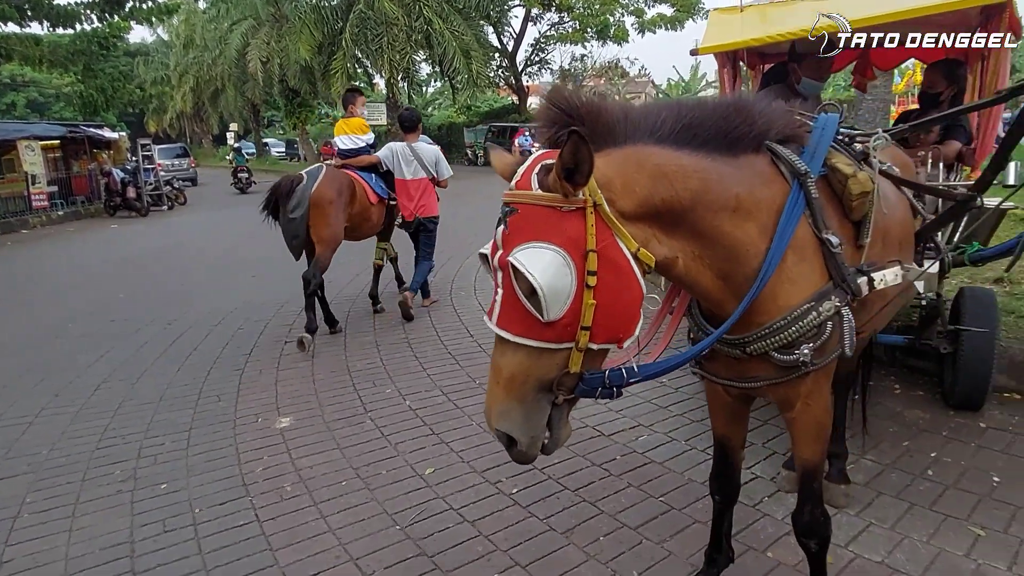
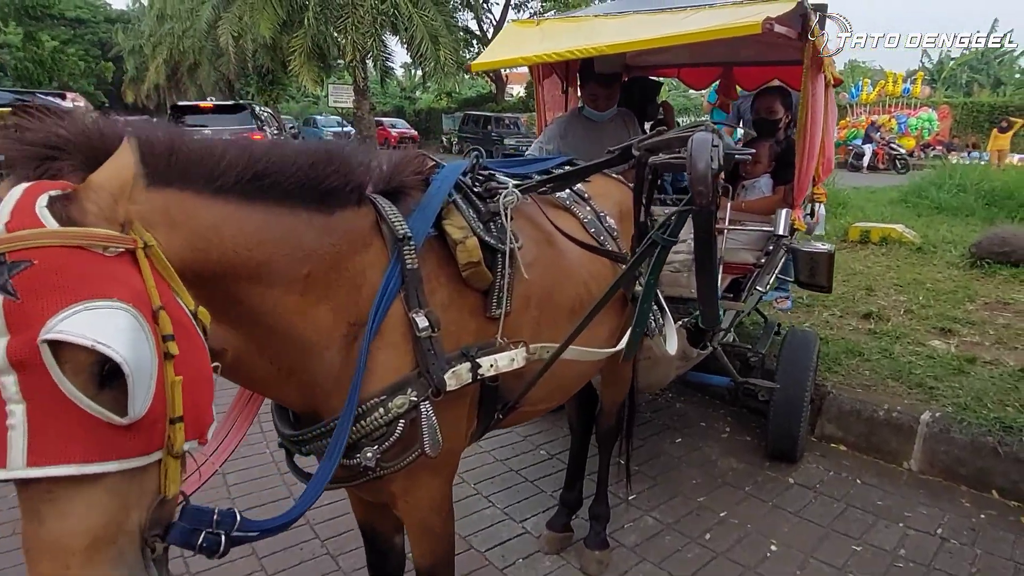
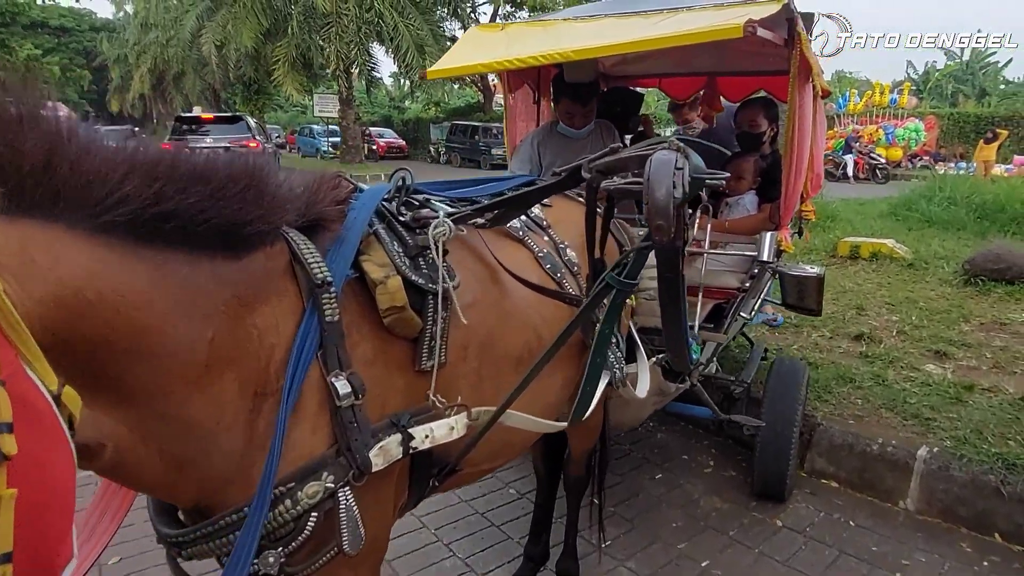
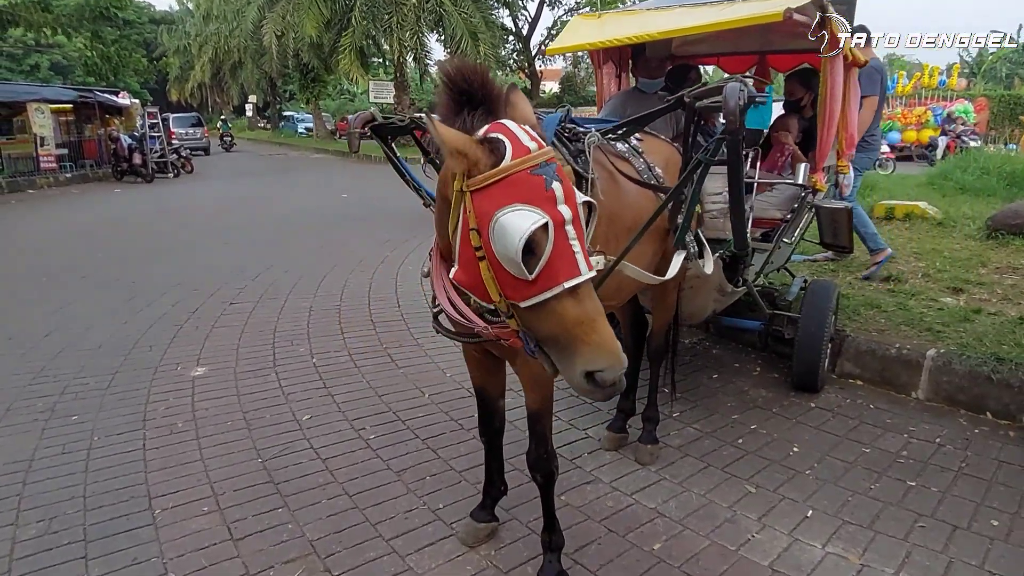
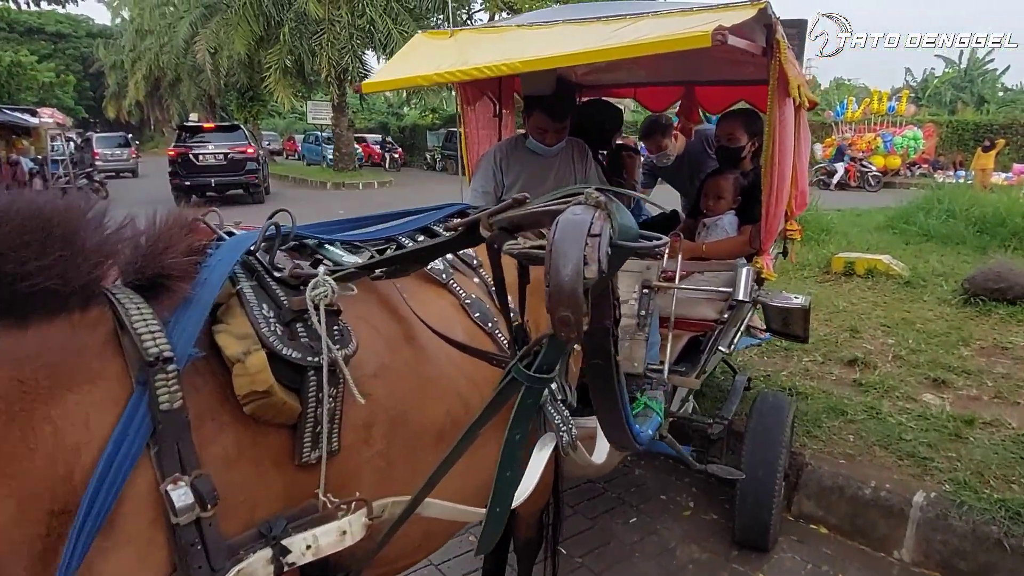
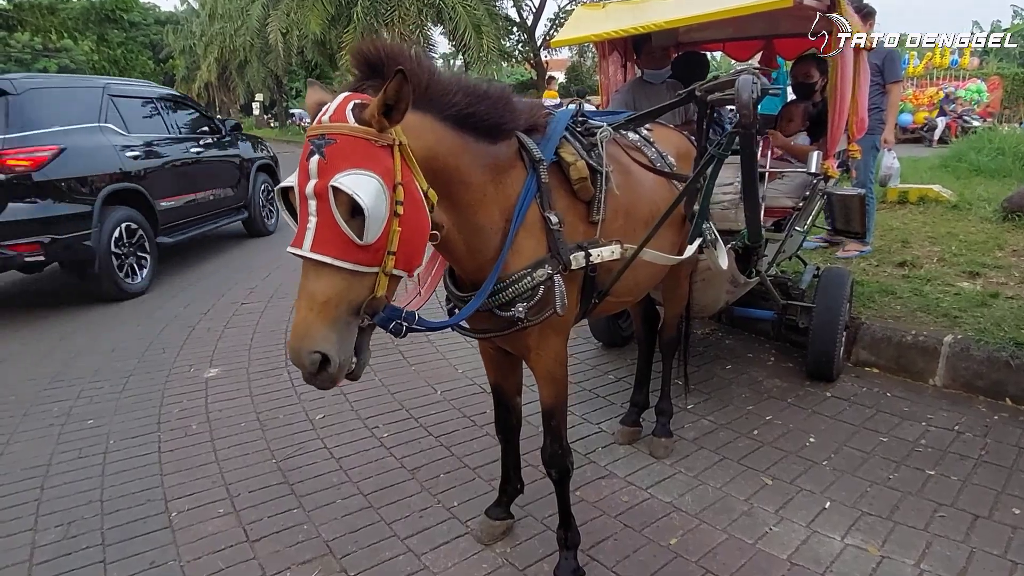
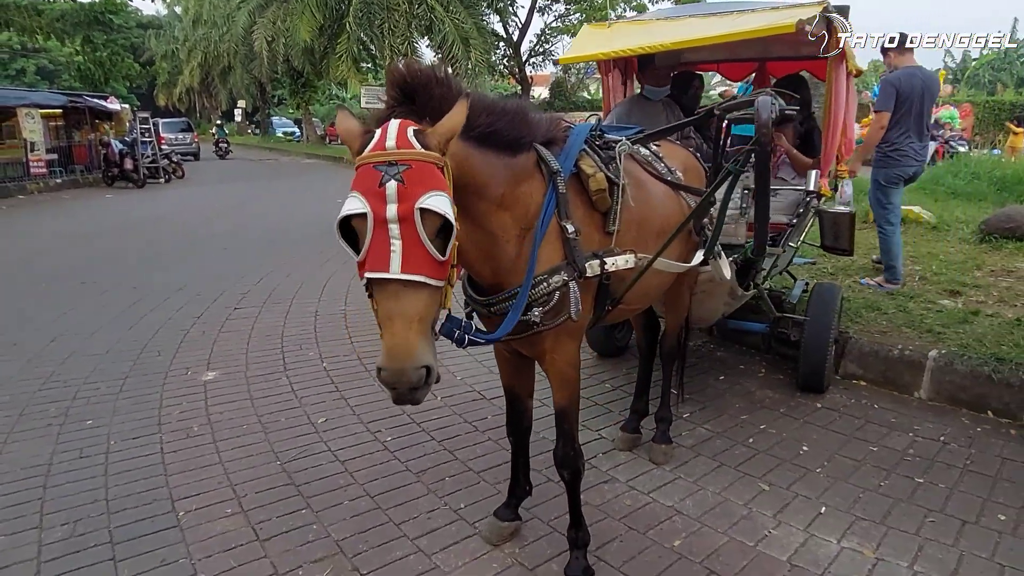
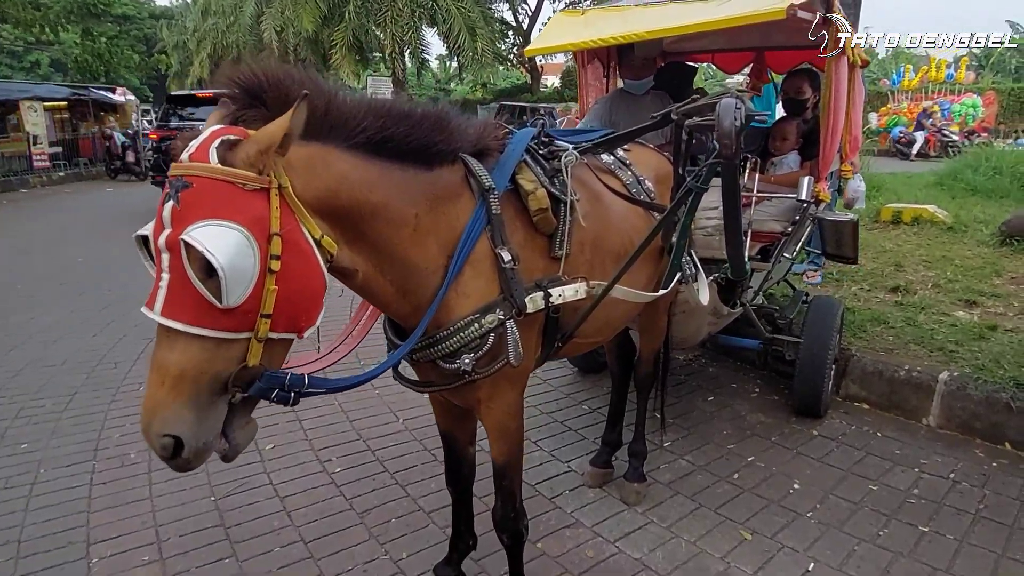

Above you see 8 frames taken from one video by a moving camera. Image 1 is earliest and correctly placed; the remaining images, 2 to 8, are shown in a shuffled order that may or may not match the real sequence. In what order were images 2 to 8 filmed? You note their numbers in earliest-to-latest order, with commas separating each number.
7, 4, 6, 8, 2, 3, 5
